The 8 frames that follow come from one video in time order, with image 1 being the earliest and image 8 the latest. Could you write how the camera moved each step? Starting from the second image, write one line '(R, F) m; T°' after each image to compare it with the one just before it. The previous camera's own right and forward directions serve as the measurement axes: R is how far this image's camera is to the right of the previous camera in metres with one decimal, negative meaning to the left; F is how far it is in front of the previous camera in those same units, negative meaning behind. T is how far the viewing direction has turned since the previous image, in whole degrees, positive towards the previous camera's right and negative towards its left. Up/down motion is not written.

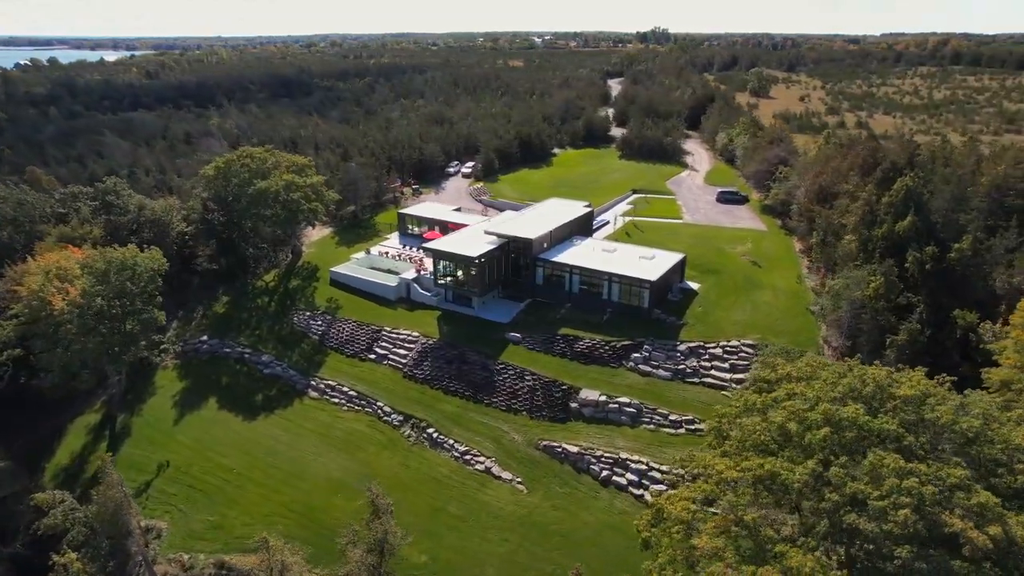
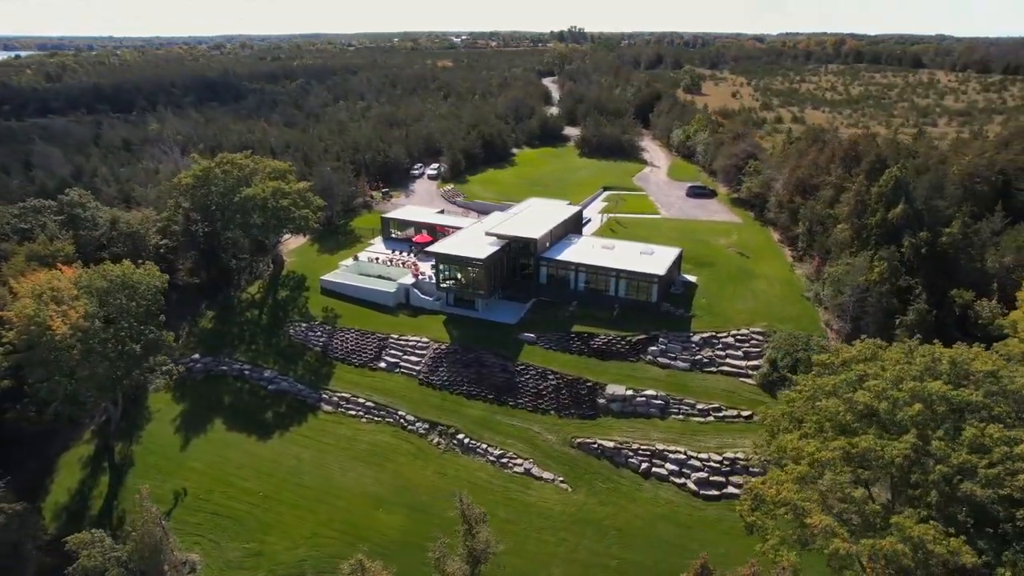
(-4.9, +0.3) m; +7°
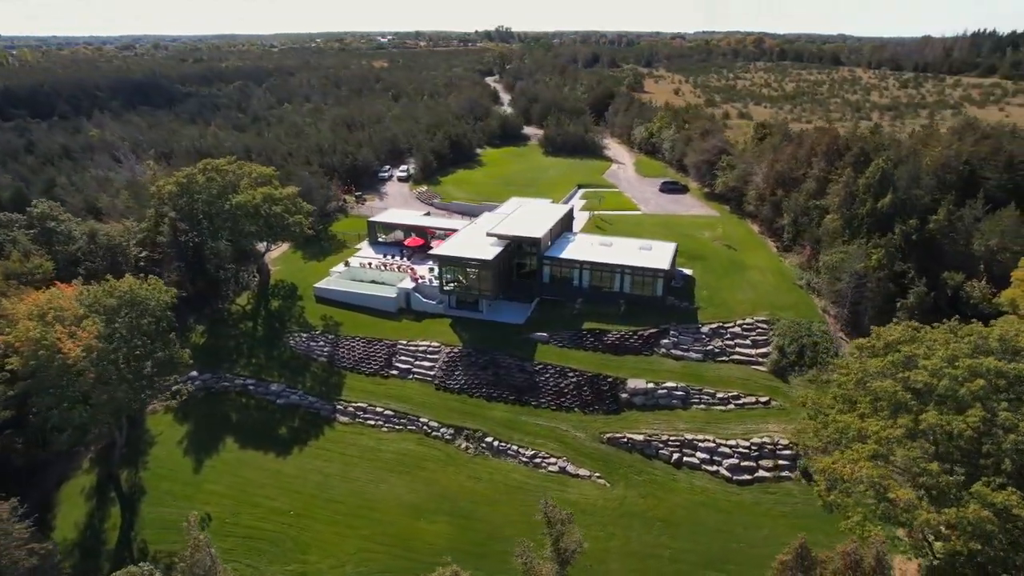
(-4.4, +0.3) m; +6°
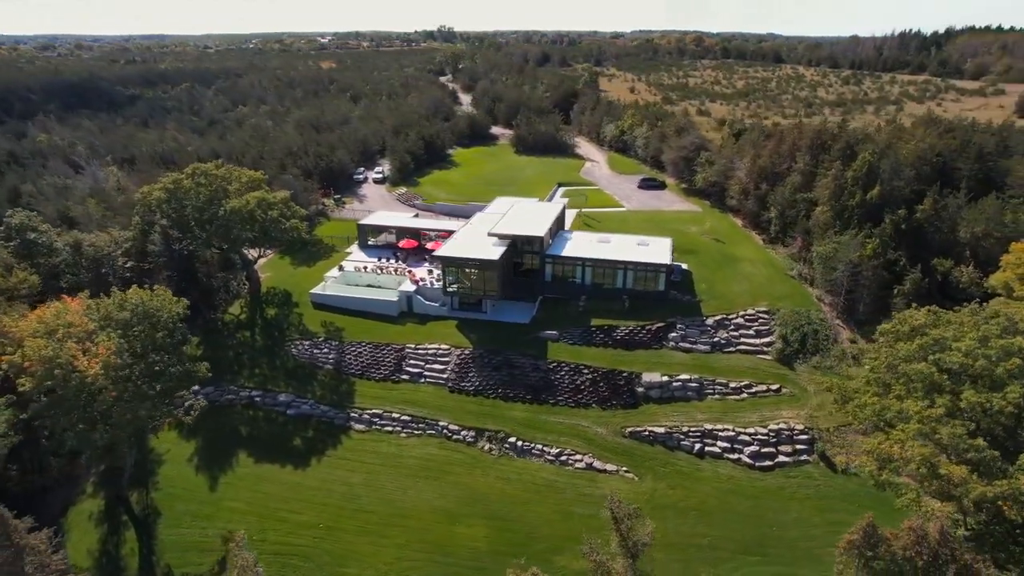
(-3.5, +0.2) m; +5°
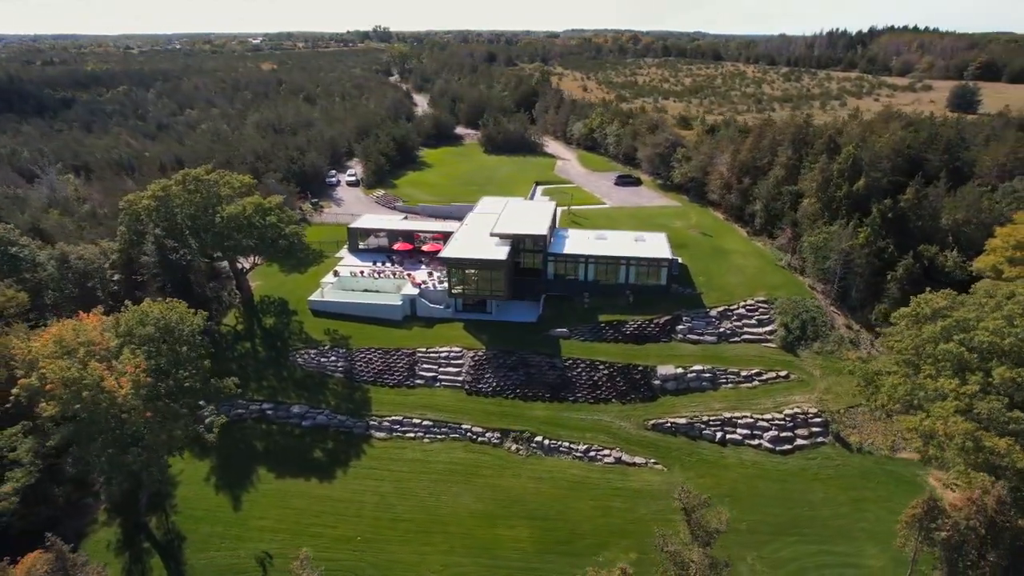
(-3.8, +0.2) m; +5°
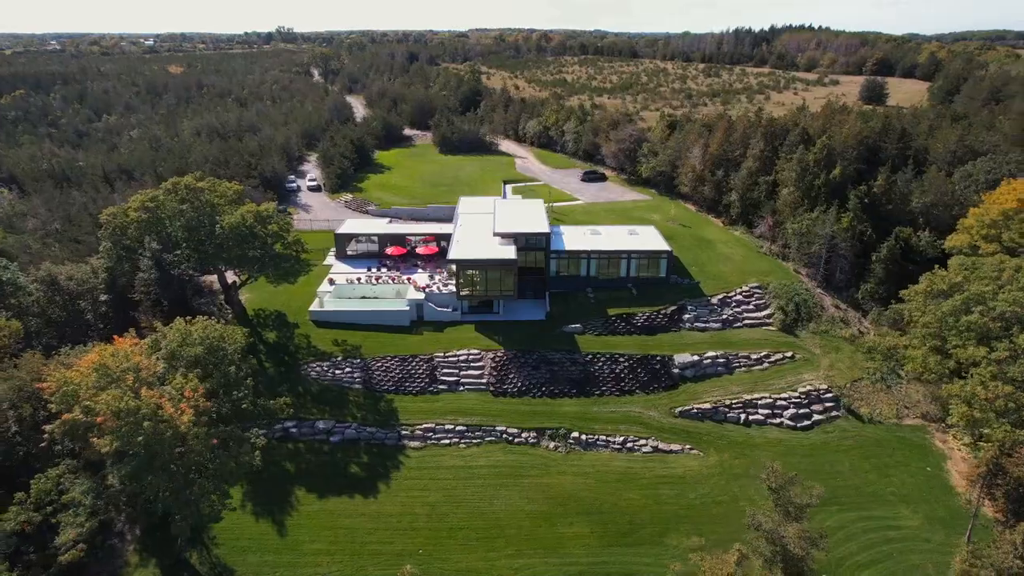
(-5.4, +0.4) m; +7°
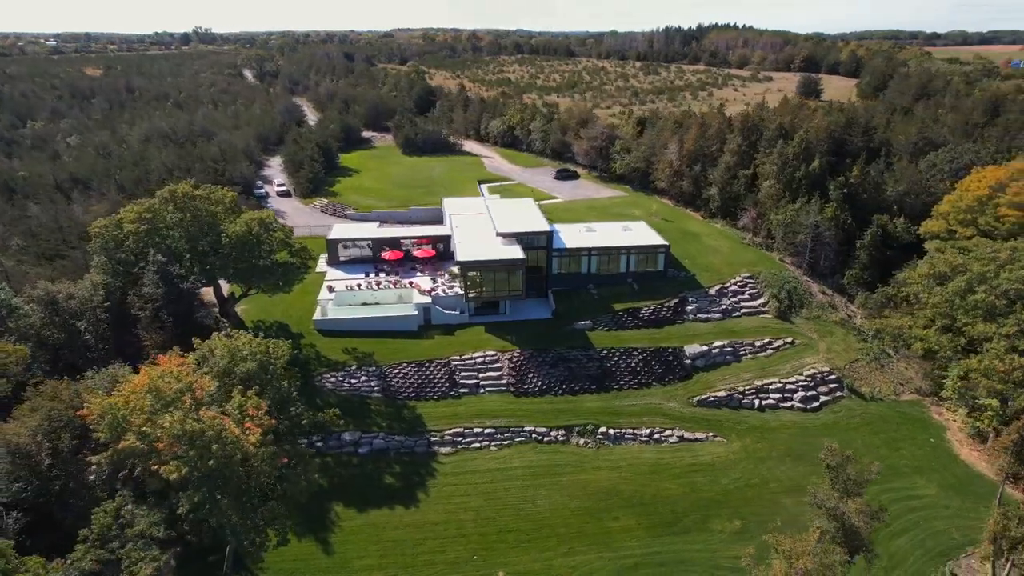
(-4.4, +0.3) m; +6°
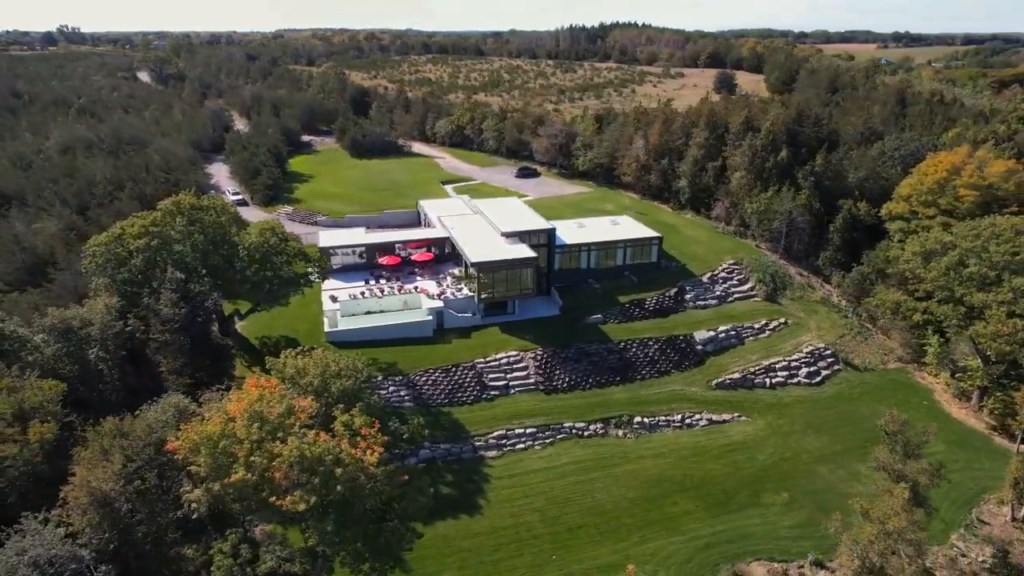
(-6.2, +0.5) m; +9°
